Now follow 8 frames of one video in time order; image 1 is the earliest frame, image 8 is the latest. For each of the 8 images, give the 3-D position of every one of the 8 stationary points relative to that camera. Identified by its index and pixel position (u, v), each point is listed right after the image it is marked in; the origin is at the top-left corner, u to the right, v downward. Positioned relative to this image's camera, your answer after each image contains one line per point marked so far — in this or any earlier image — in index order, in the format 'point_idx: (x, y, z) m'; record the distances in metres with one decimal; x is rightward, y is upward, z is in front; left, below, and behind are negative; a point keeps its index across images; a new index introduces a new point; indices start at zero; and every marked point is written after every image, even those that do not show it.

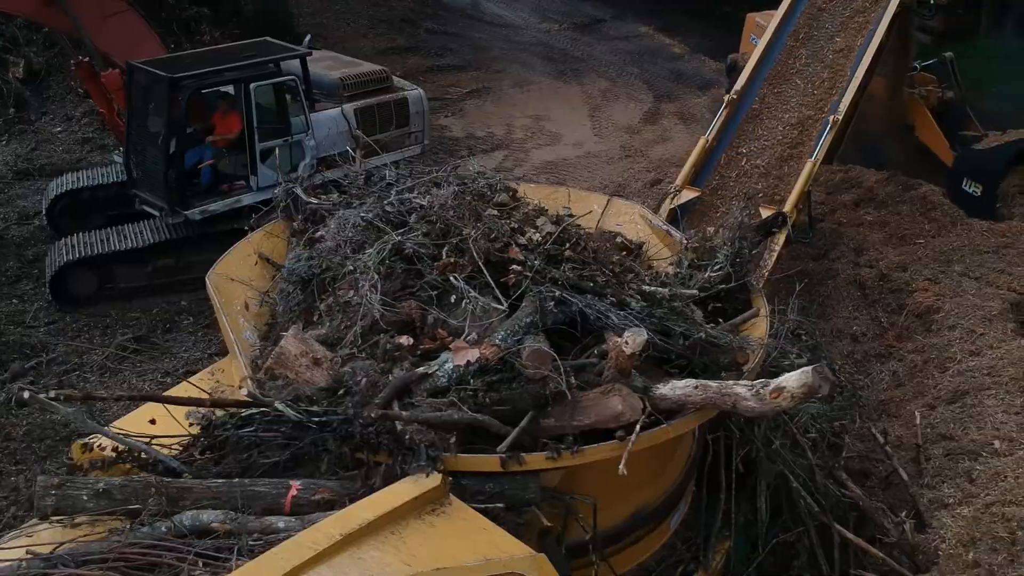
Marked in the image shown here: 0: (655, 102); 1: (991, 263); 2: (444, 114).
0: (+1.3, +1.7, +9.2) m
1: (+2.5, +0.1, +5.2) m
2: (-0.6, +1.5, +8.8) m
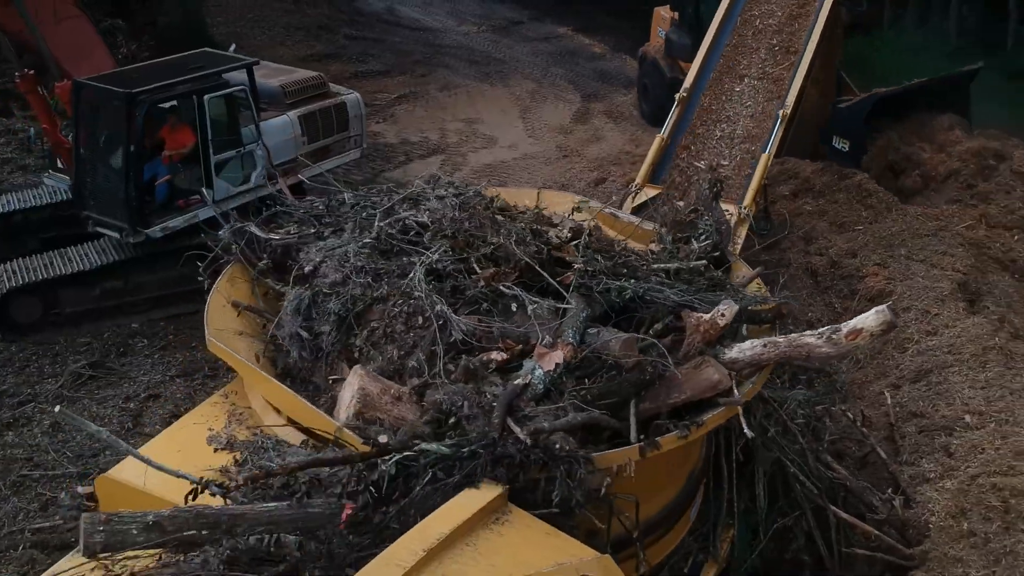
0: (+0.7, +1.7, +9.3) m
1: (+2.3, +0.2, +5.4) m
2: (-1.2, +1.5, +8.7) m
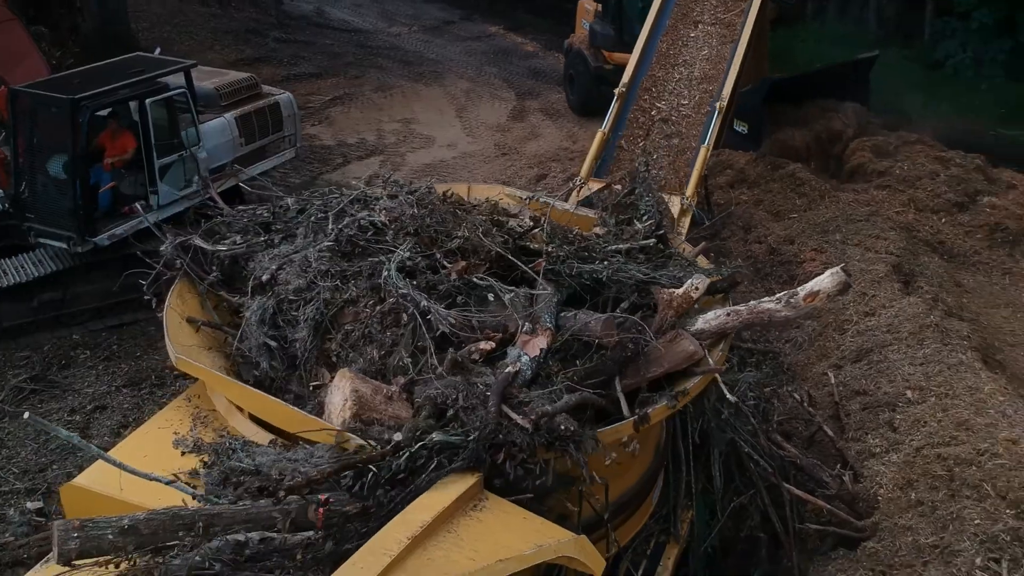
0: (+0.1, +1.8, +9.4) m
1: (+2.0, +0.3, +5.6) m
2: (-1.7, +1.4, +8.7) m
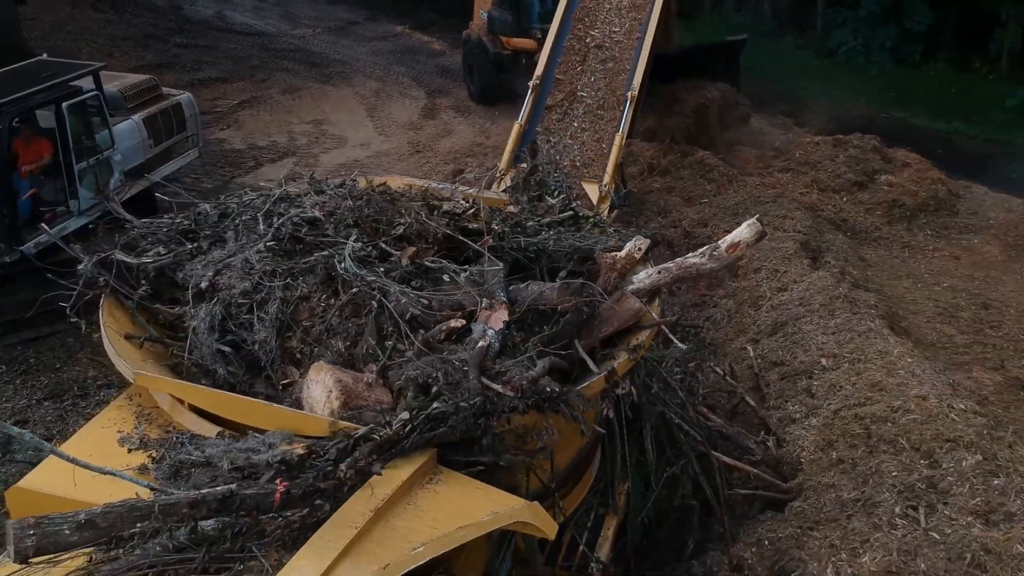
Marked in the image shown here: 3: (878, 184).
0: (-0.8, +1.8, +9.4) m
1: (+1.5, +0.4, +5.8) m
2: (-2.5, +1.4, +8.6) m
3: (+2.4, +0.7, +6.6) m
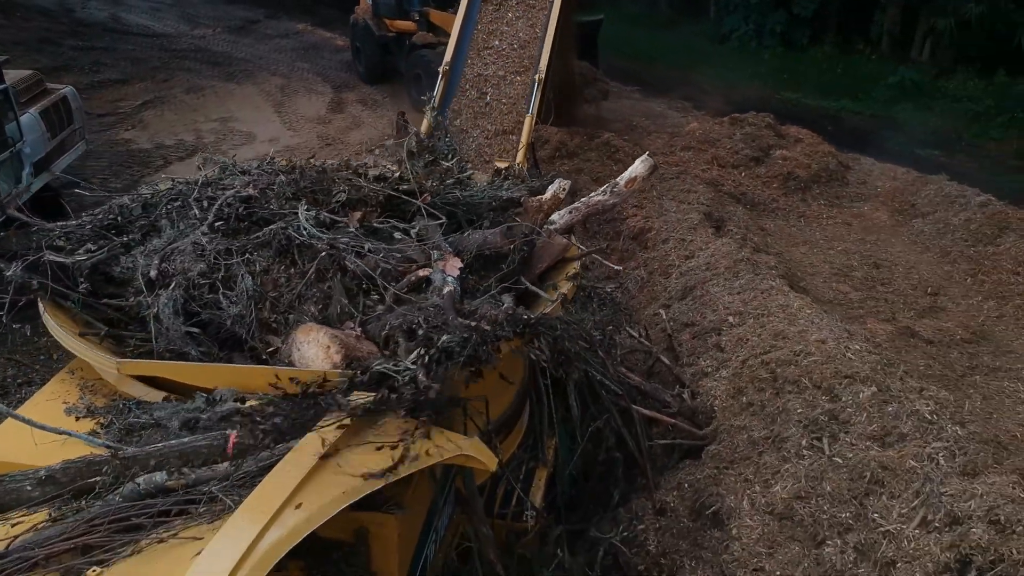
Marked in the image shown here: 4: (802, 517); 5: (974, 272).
0: (-1.7, +1.9, +9.5) m
1: (+1.0, +0.6, +6.1) m
2: (-3.3, +1.4, +8.5) m
3: (+1.8, +0.9, +6.9) m
4: (+0.9, -0.7, +3.1) m
5: (+2.5, +0.1, +5.4) m
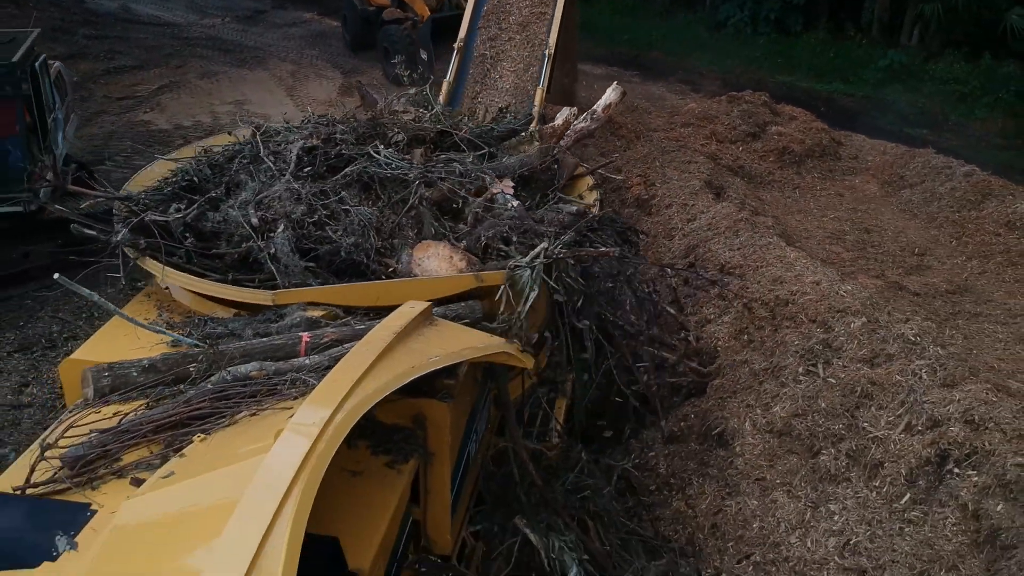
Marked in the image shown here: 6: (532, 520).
0: (-1.6, +2.1, +9.8) m
1: (+1.1, +0.8, +6.4) m
2: (-3.2, +1.6, +8.8) m
3: (+1.9, +1.1, +7.3) m
4: (+1.0, -0.5, +3.4) m
5: (+2.6, +0.3, +5.7) m
6: (+0.1, -0.7, +3.0) m
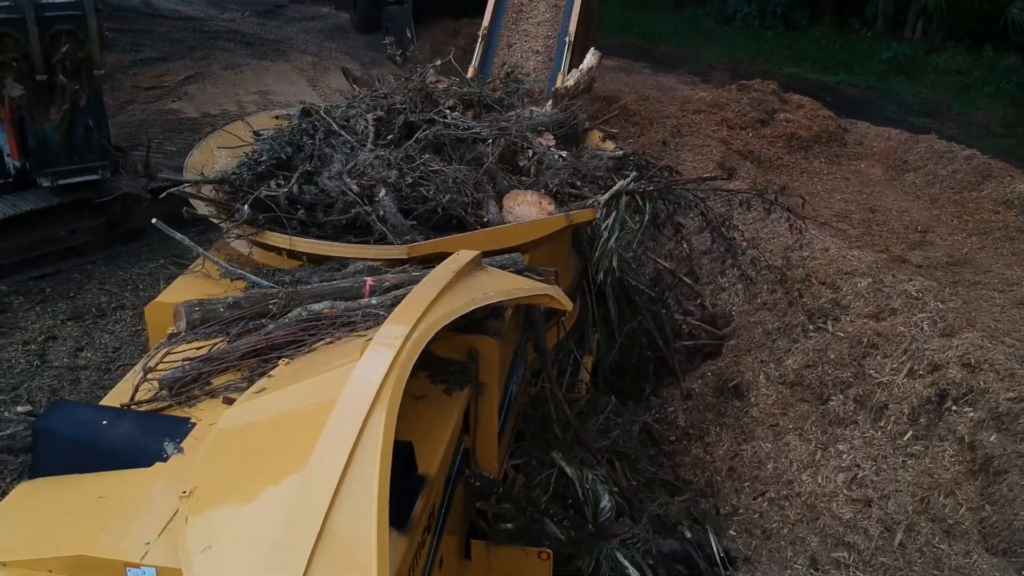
0: (-1.5, +2.2, +10.1) m
1: (+1.2, +1.0, +6.7) m
2: (-3.1, +1.7, +9.1) m
3: (+2.0, +1.3, +7.5) m
4: (+1.1, -0.3, +3.7) m
5: (+2.7, +0.4, +6.0) m
6: (+0.2, -0.5, +3.2) m
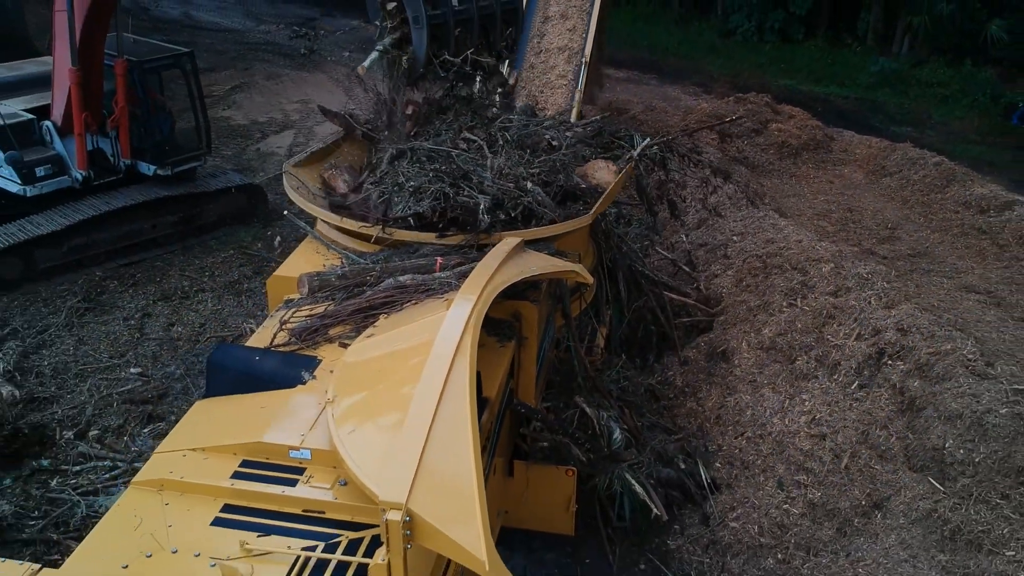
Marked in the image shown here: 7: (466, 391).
0: (-1.3, +2.3, +11.0) m
1: (+1.4, +1.0, +7.6) m
2: (-2.9, +1.8, +10.0) m
3: (+2.2, +1.3, +8.4) m
4: (+1.2, -0.3, +4.6) m
5: (+2.8, +0.5, +6.9) m
6: (+0.3, -0.5, +4.1) m
7: (-0.1, -0.3, +2.8) m
